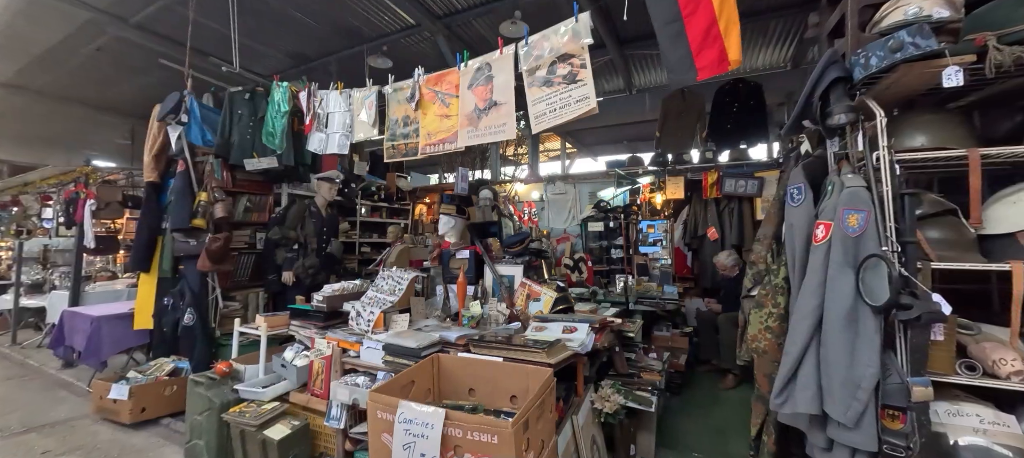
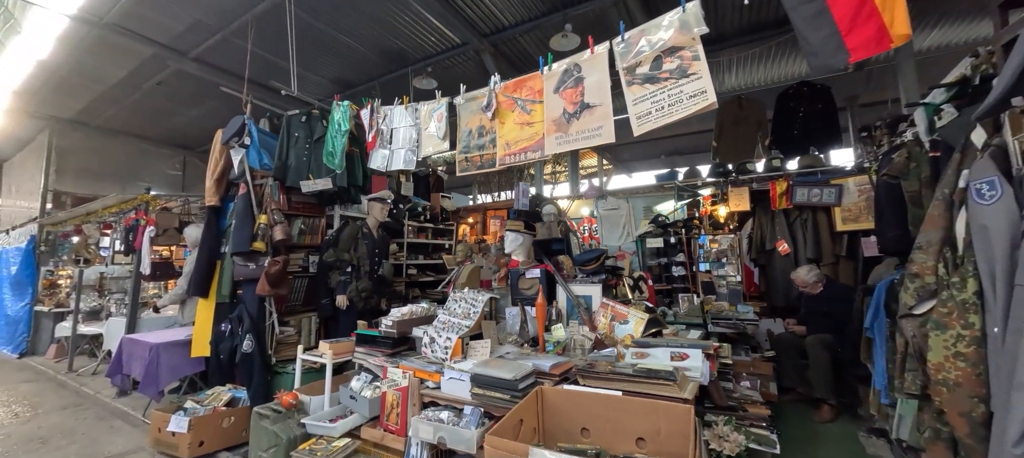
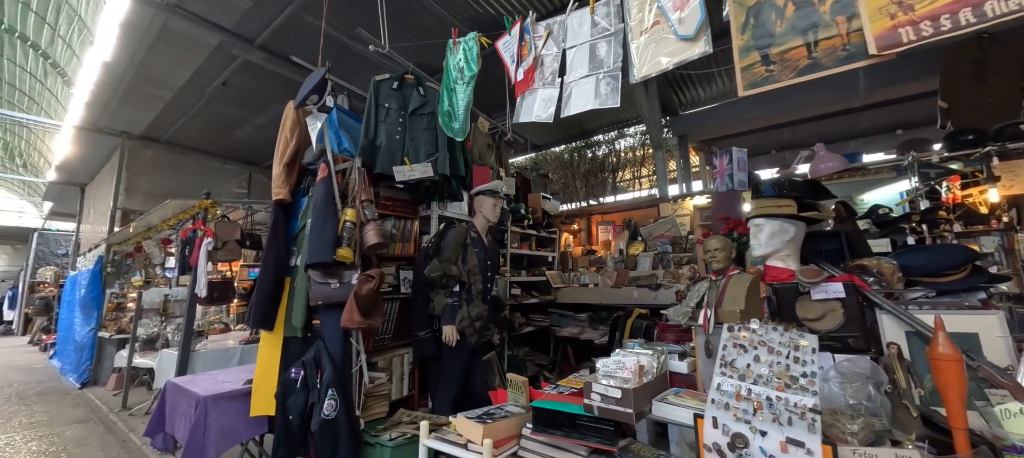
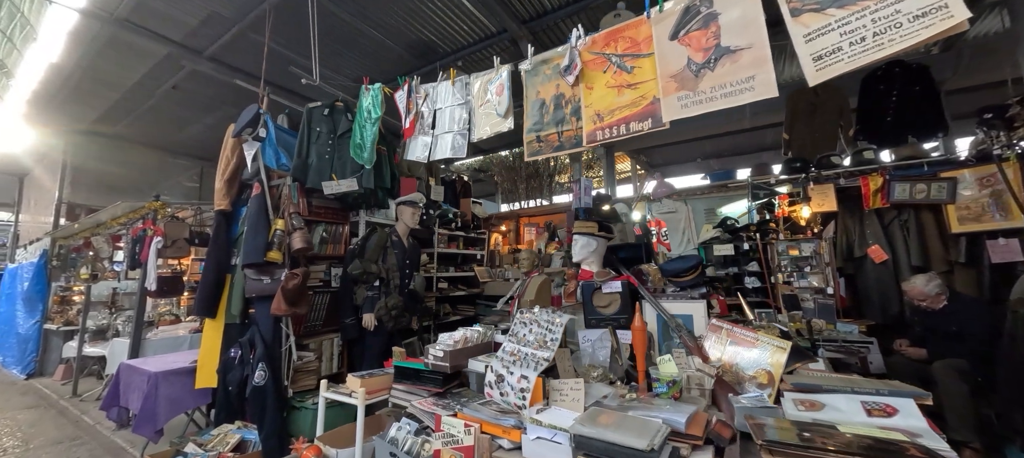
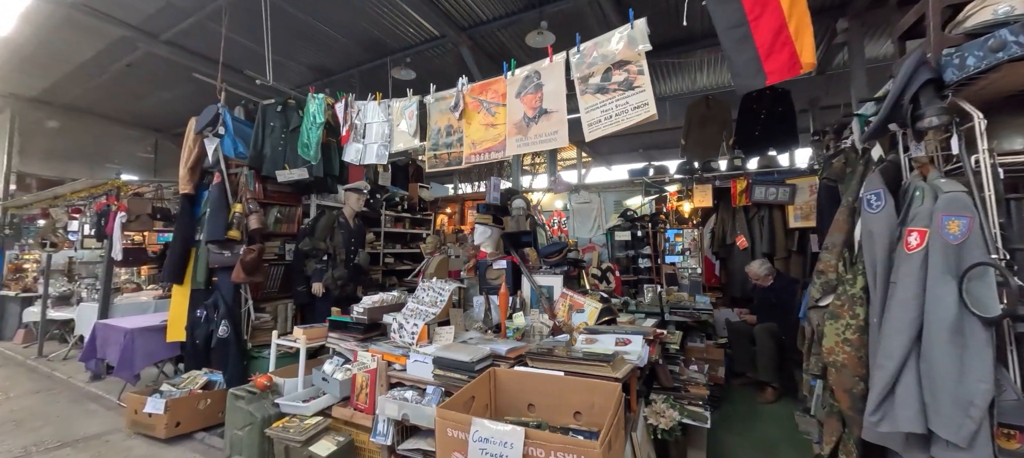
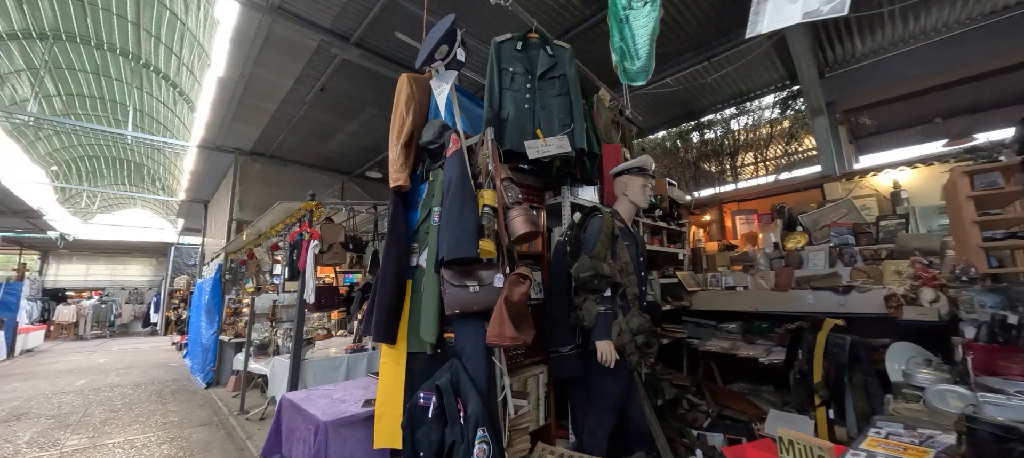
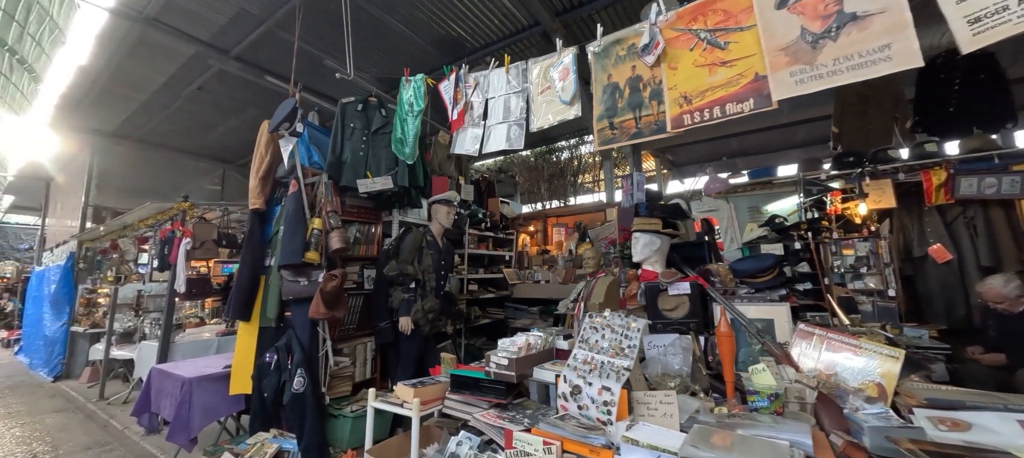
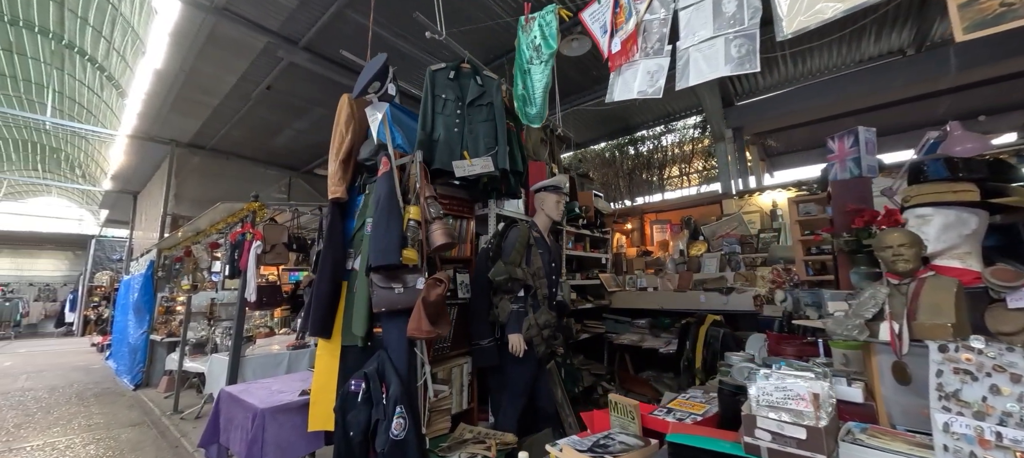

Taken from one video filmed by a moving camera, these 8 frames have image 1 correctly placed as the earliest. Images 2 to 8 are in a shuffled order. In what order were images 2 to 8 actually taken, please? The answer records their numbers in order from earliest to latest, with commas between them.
5, 2, 4, 7, 3, 8, 6
